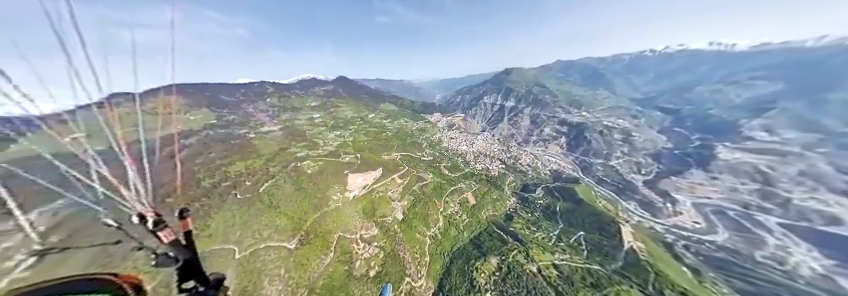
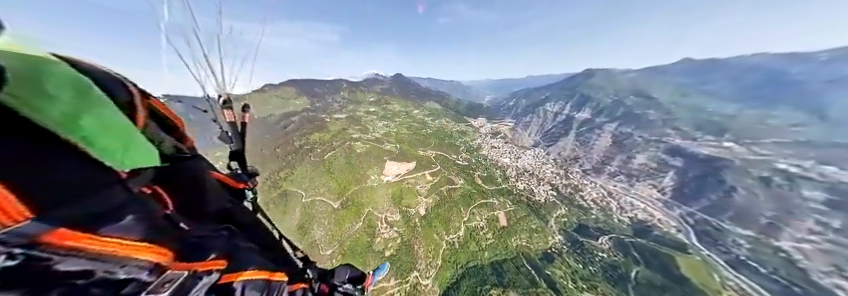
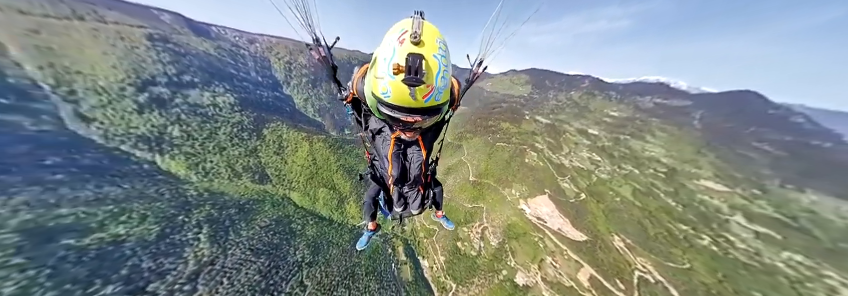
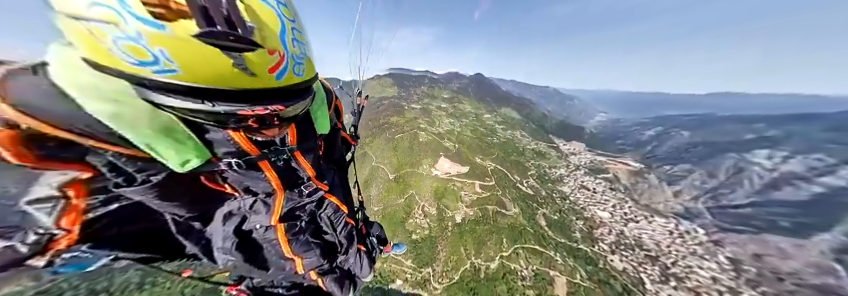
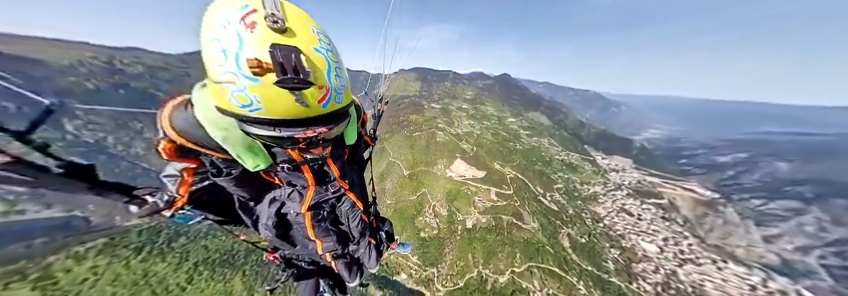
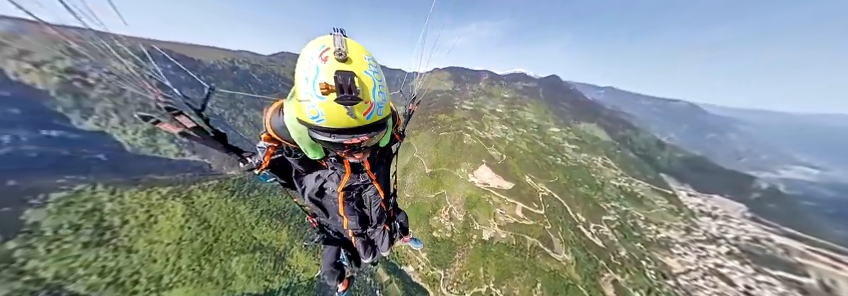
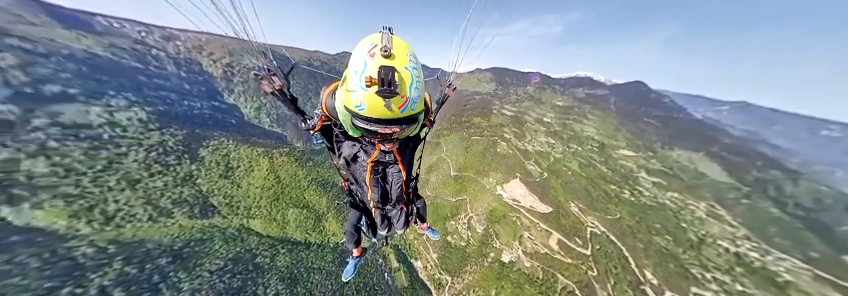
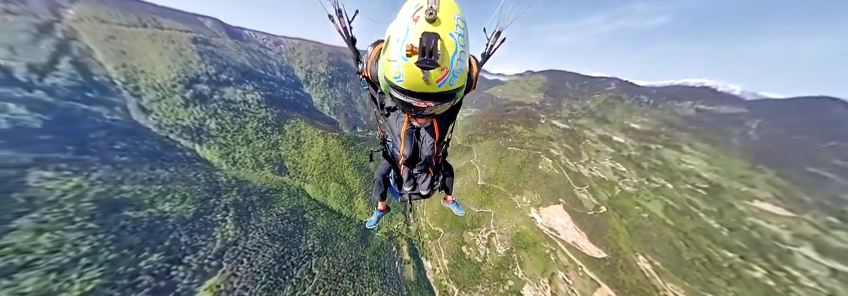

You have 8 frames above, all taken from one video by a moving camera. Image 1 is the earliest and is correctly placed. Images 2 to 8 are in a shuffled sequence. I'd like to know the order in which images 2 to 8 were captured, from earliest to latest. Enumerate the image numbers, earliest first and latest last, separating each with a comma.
2, 4, 5, 6, 7, 3, 8
